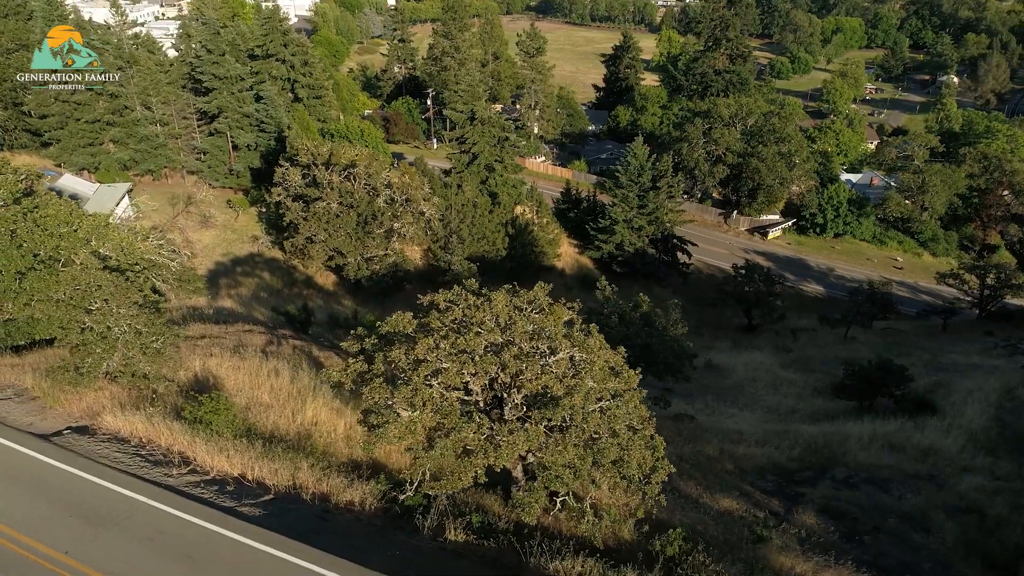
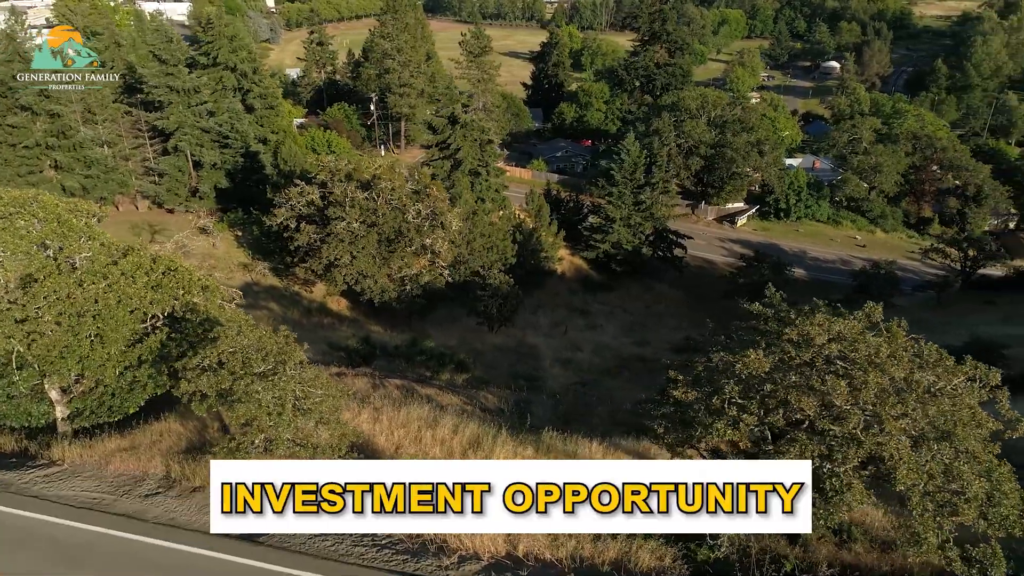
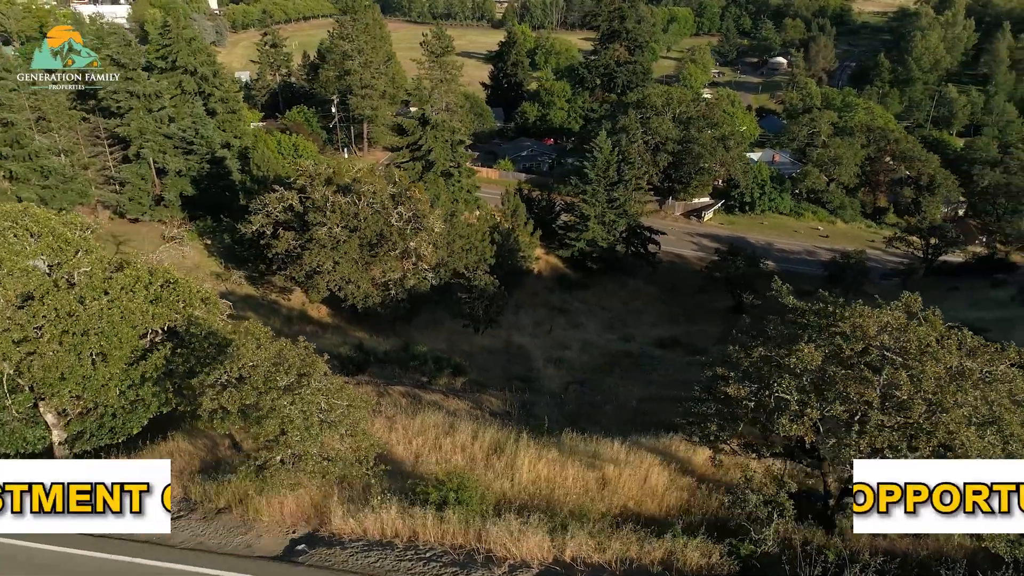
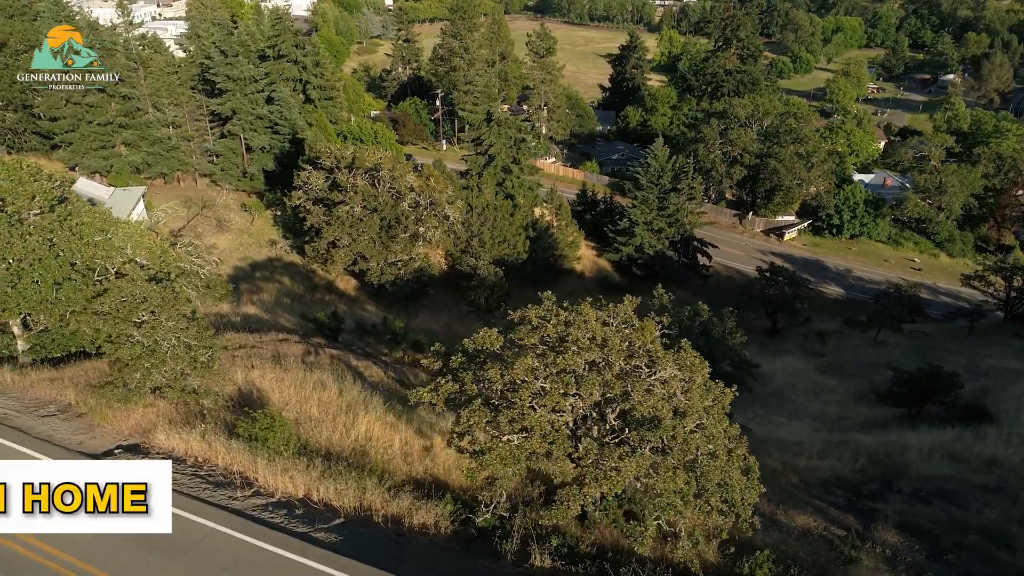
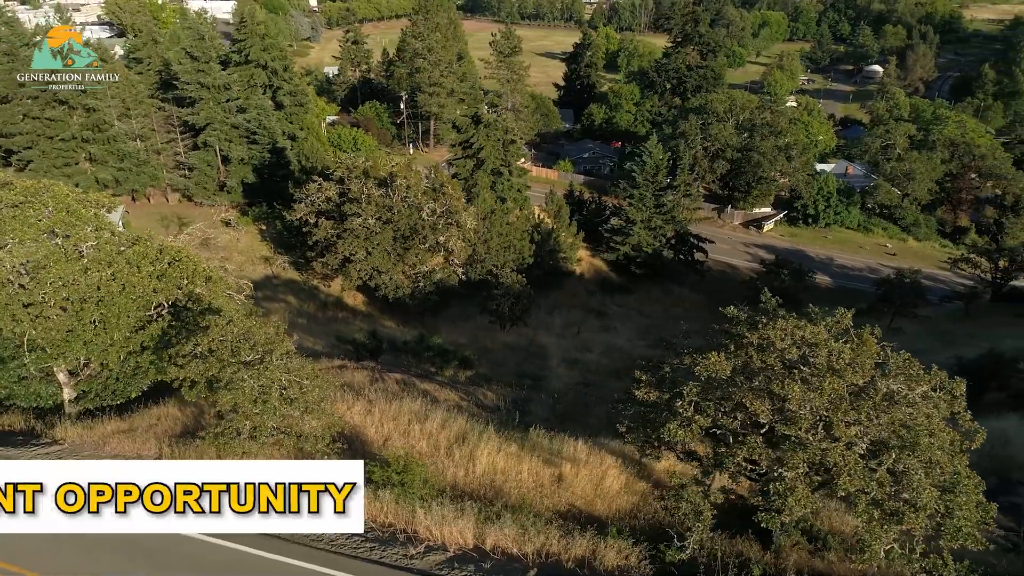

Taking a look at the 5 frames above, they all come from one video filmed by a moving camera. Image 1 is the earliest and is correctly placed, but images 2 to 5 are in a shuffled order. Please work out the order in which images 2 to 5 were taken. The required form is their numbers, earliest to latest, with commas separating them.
4, 5, 2, 3
